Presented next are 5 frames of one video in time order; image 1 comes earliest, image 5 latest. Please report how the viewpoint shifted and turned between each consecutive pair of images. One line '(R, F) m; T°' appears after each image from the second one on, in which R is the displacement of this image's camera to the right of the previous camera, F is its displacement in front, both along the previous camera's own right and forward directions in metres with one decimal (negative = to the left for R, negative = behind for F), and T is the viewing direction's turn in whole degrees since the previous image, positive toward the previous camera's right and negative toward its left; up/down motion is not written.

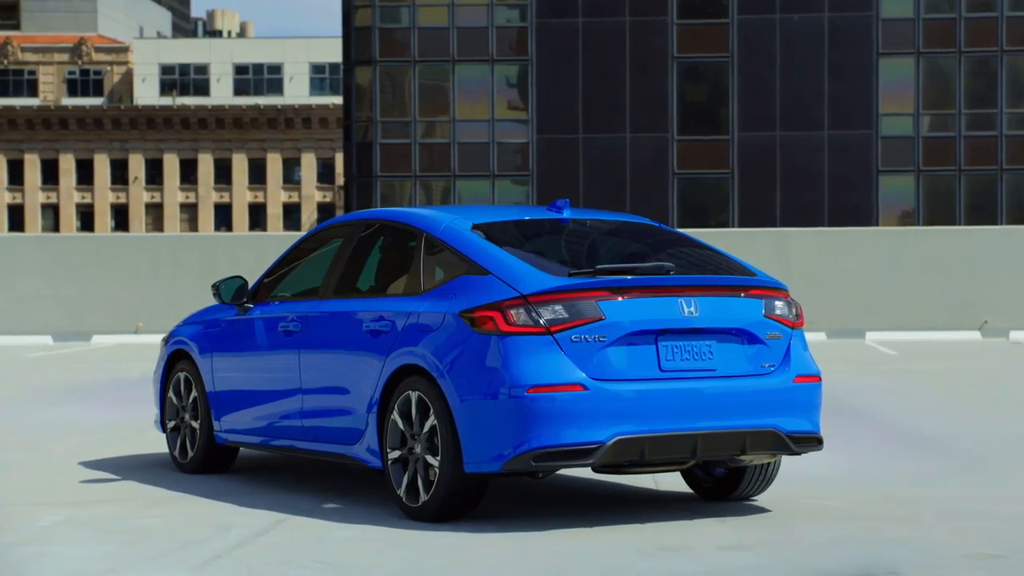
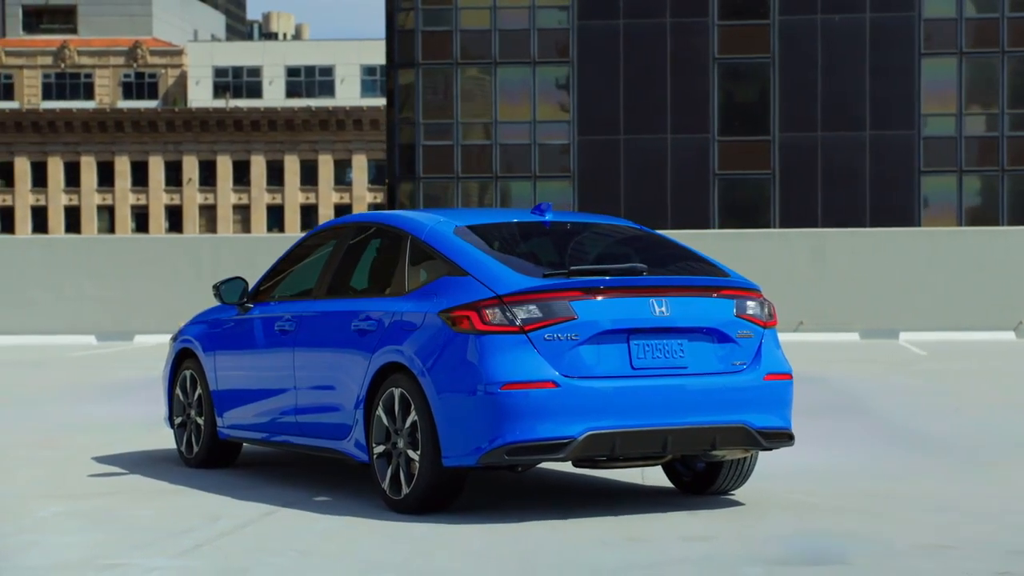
(+0.4, -0.3) m; -2°
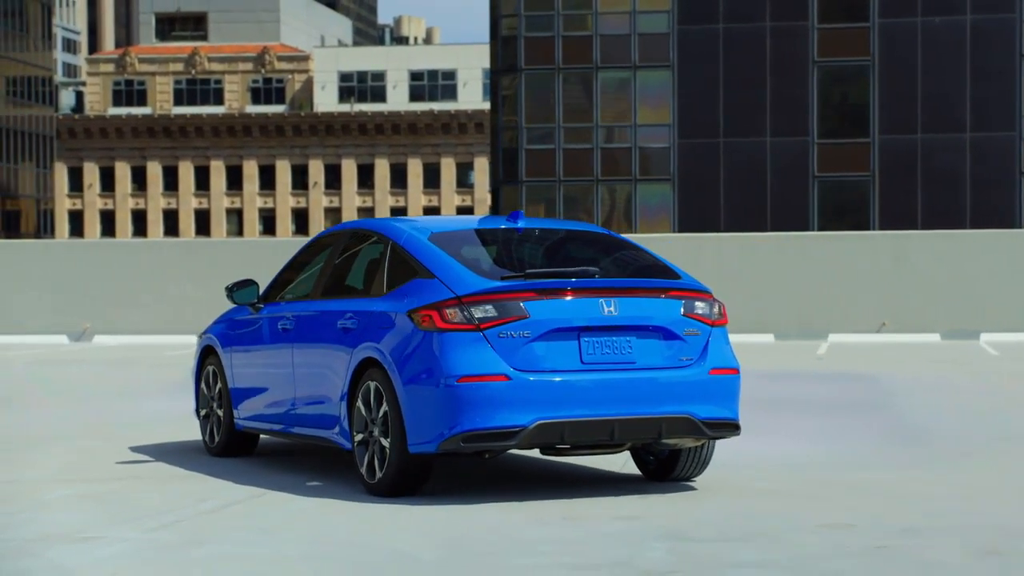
(+0.8, -0.7) m; -4°
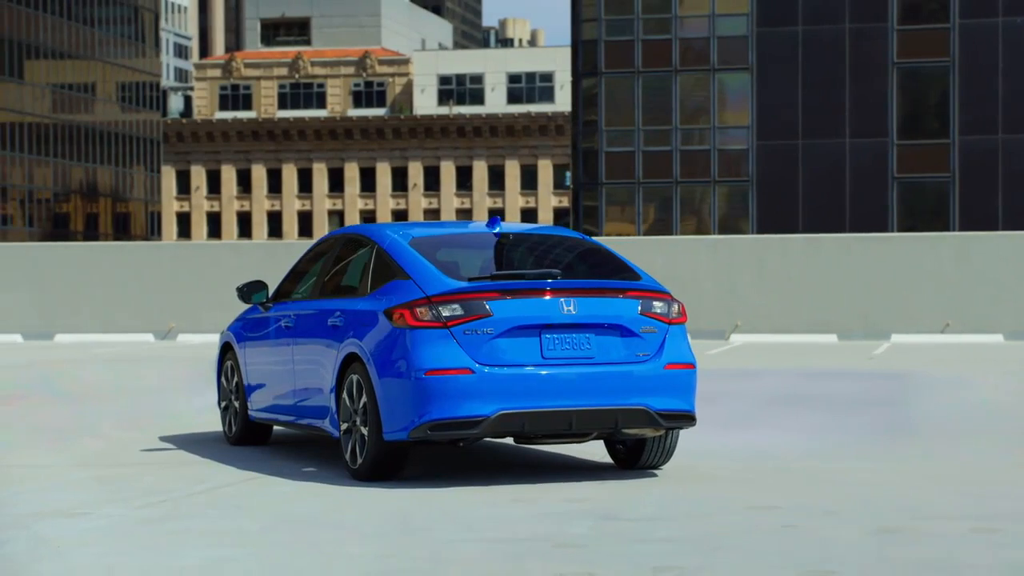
(+0.7, -0.7) m; -4°
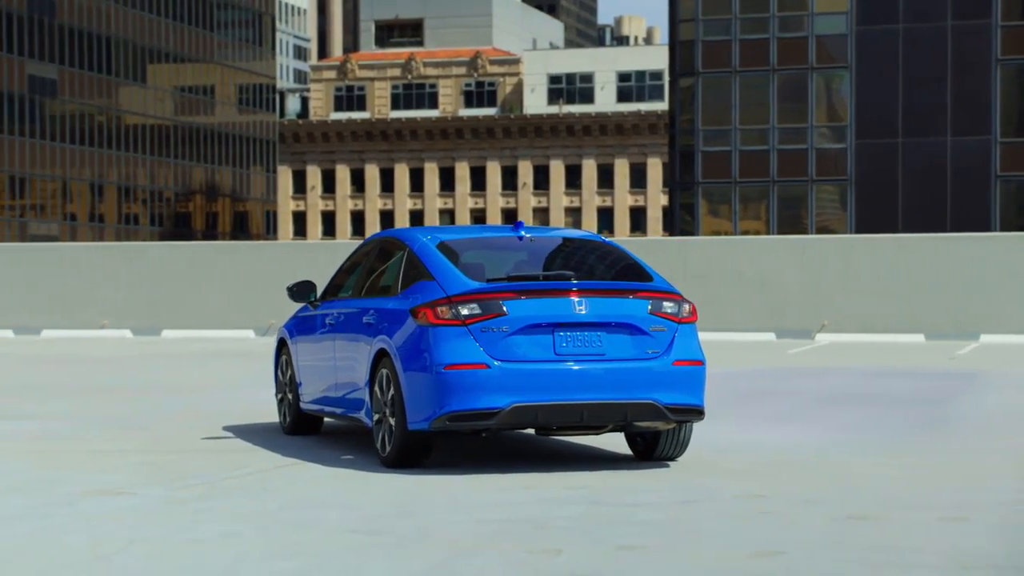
(+0.6, -0.6) m; -4°
